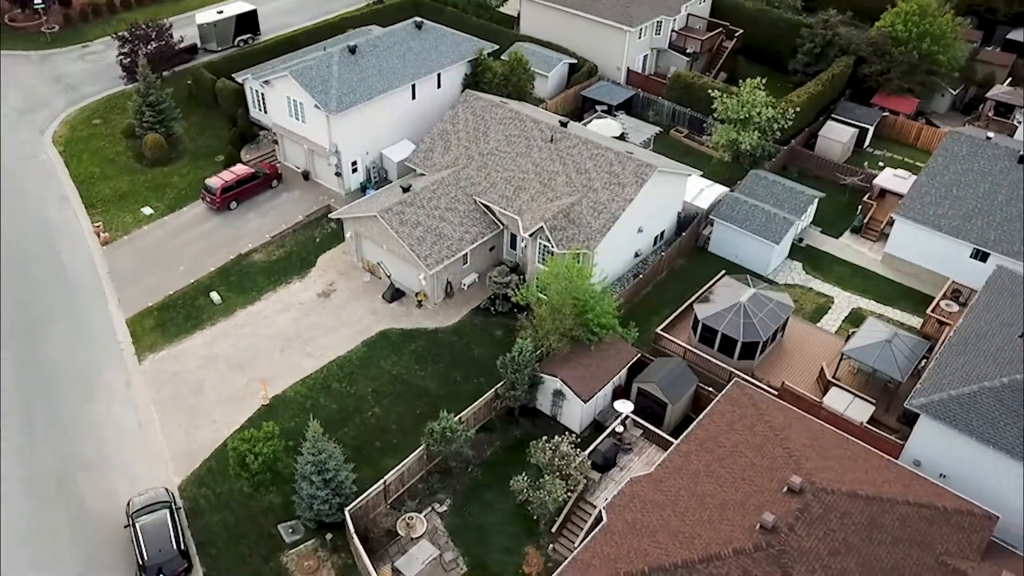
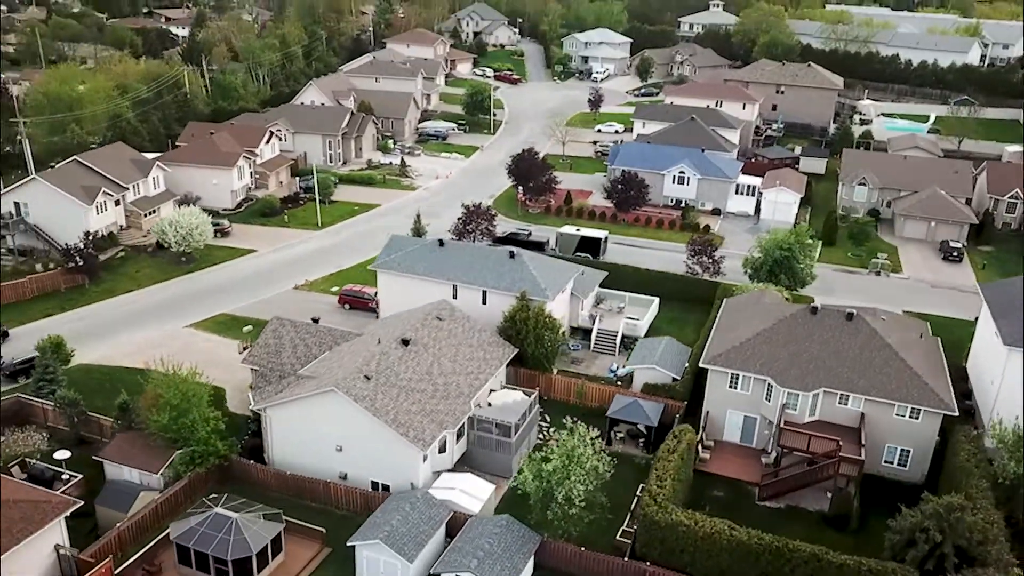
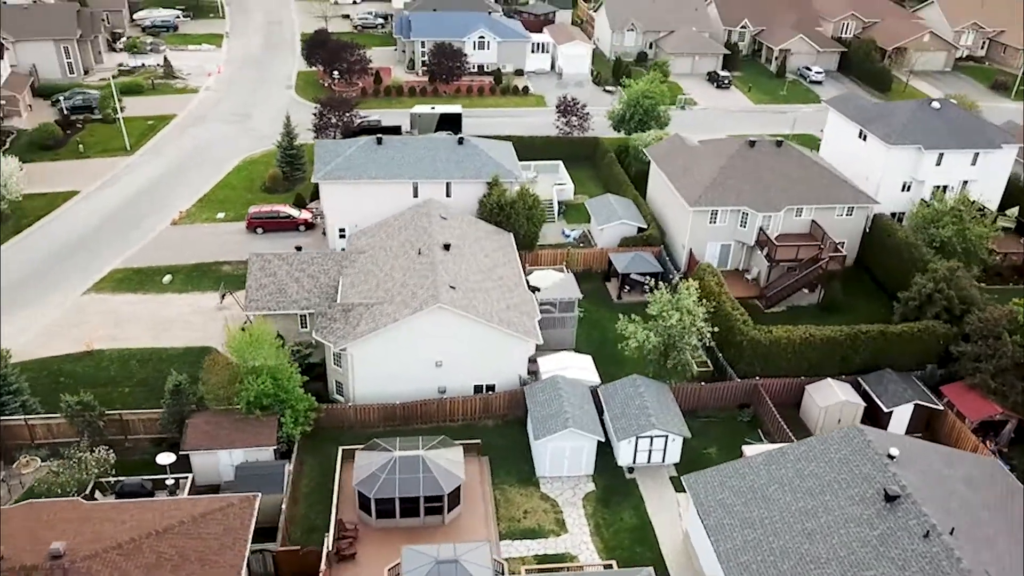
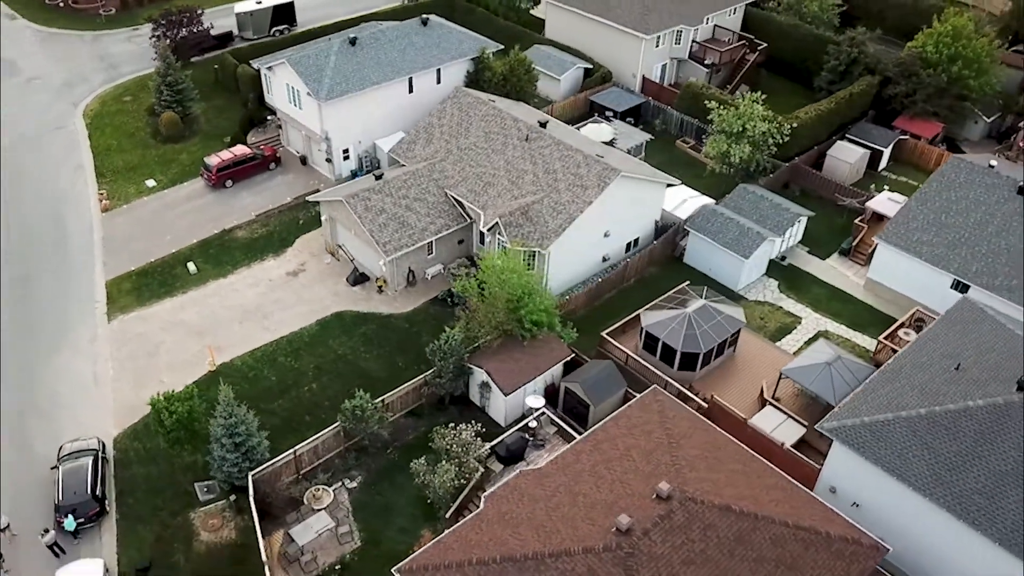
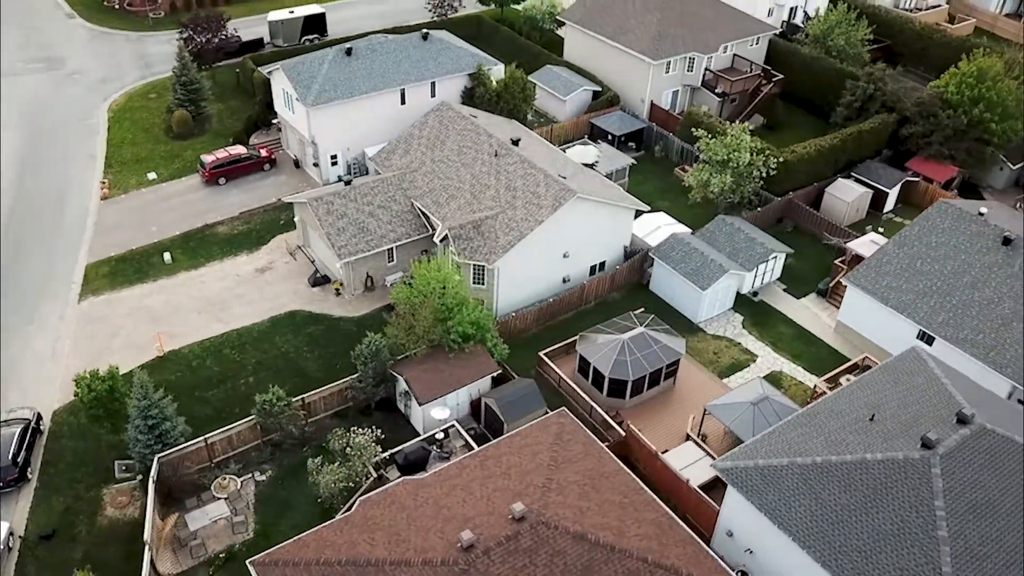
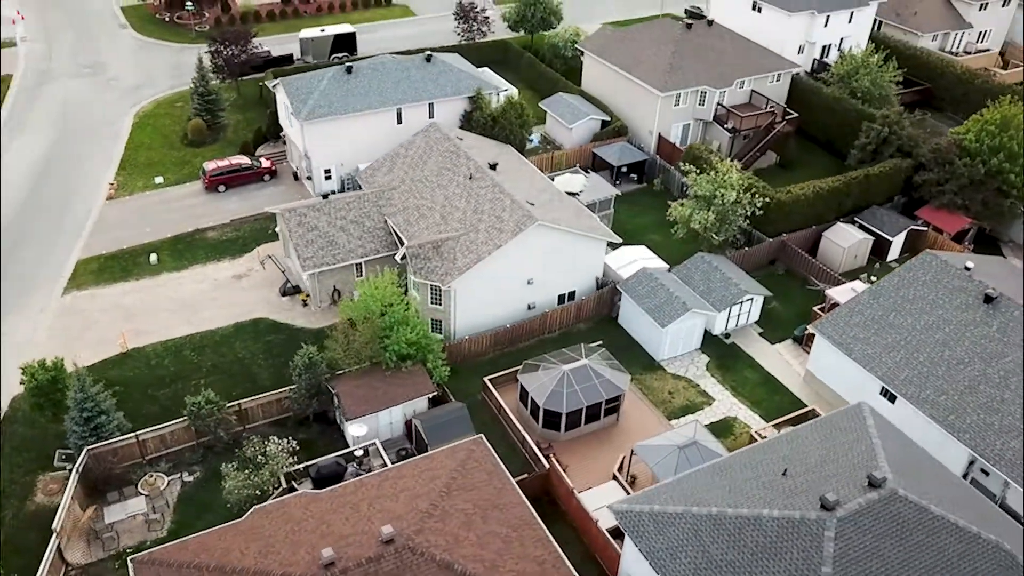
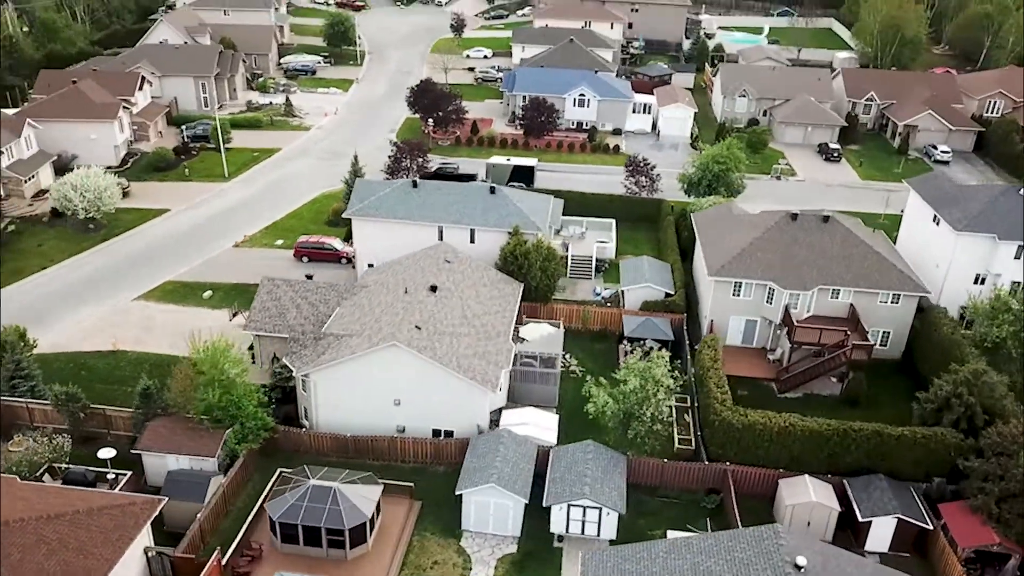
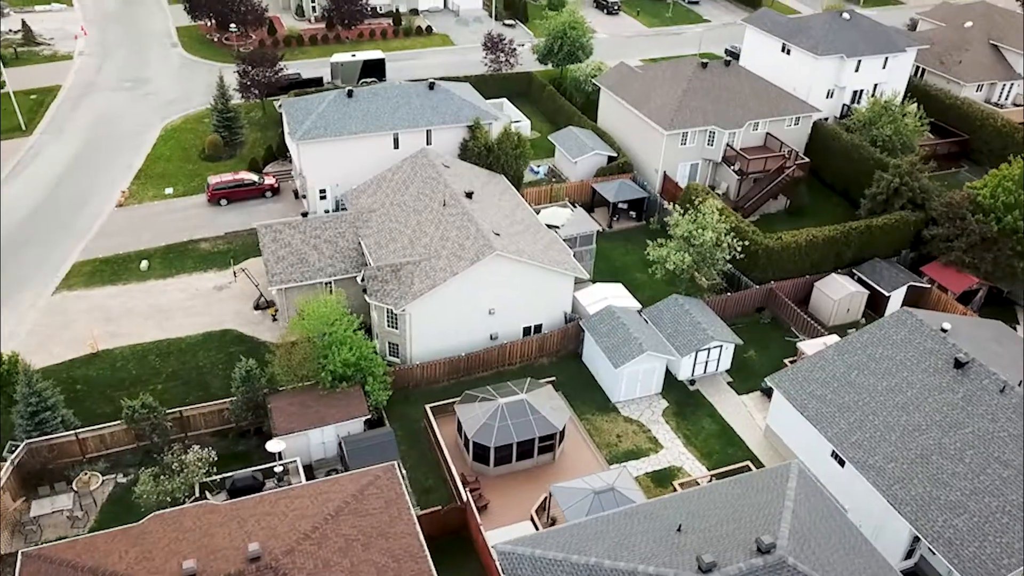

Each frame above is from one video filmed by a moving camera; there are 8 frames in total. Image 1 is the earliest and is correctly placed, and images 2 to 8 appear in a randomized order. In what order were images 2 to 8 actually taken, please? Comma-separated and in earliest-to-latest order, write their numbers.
4, 5, 6, 8, 3, 7, 2
